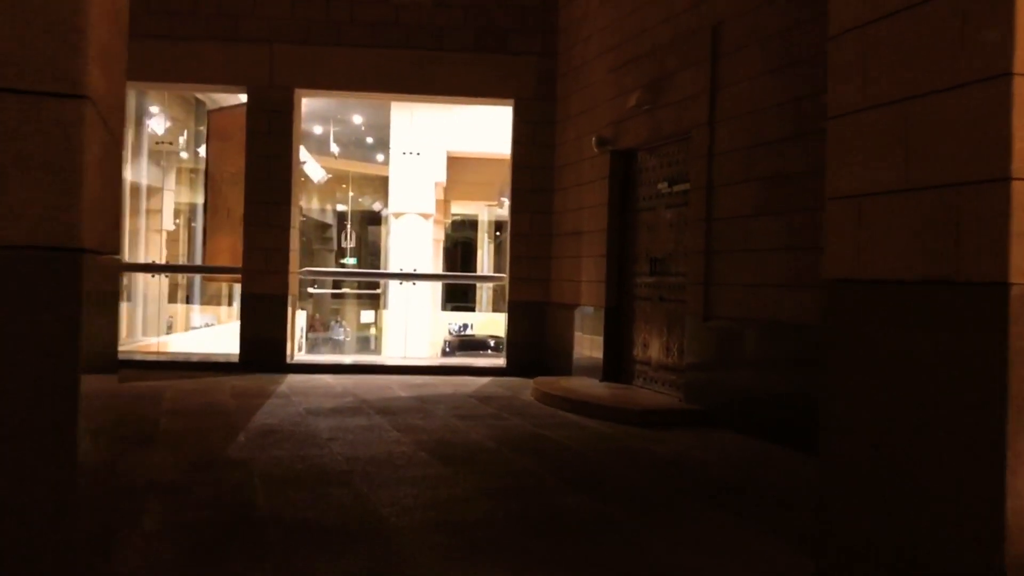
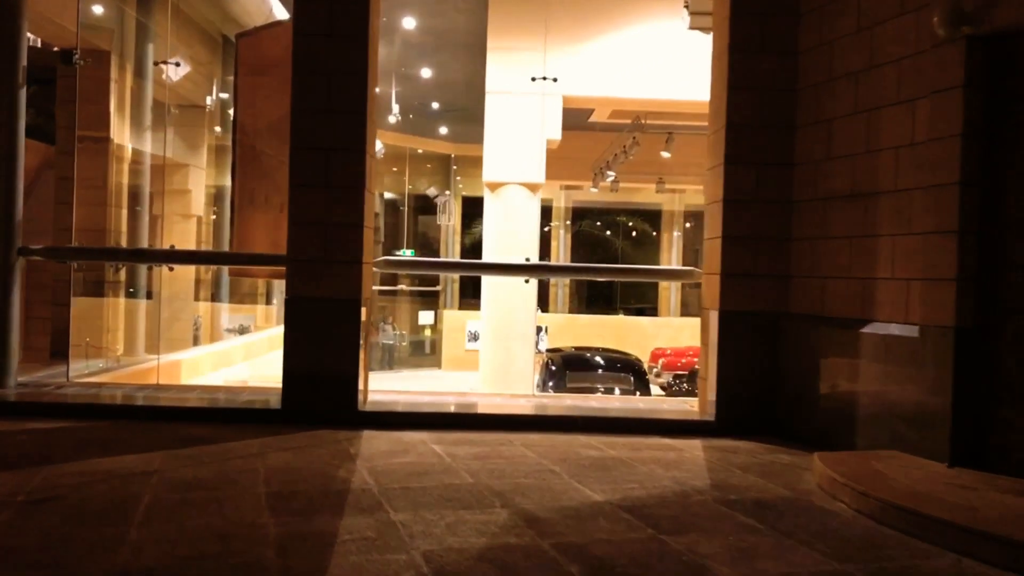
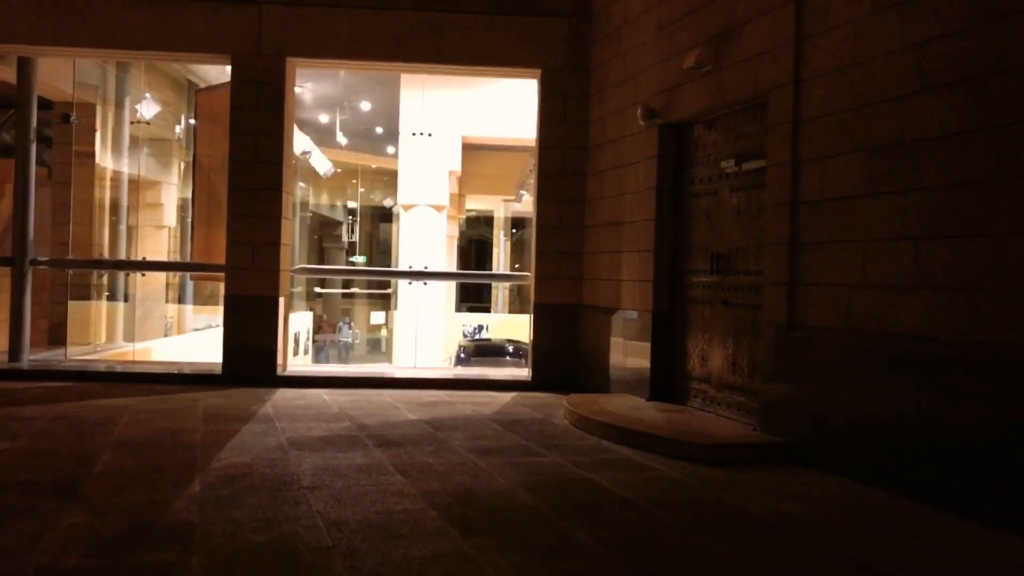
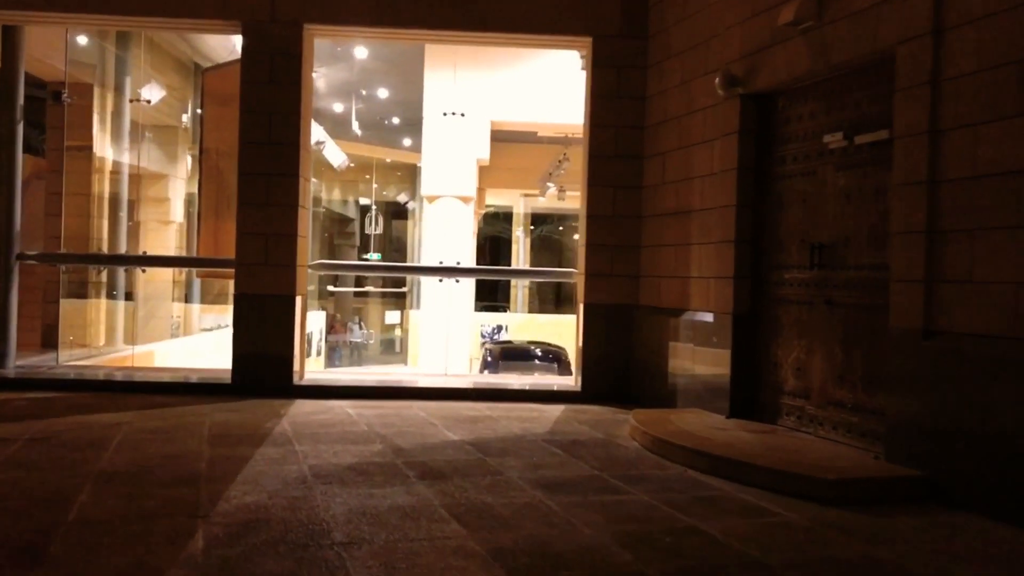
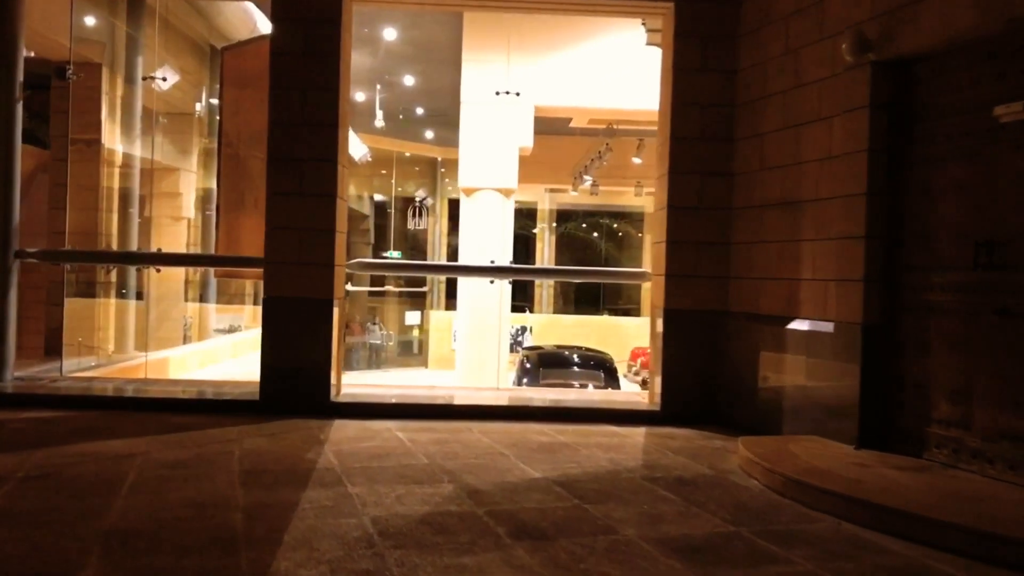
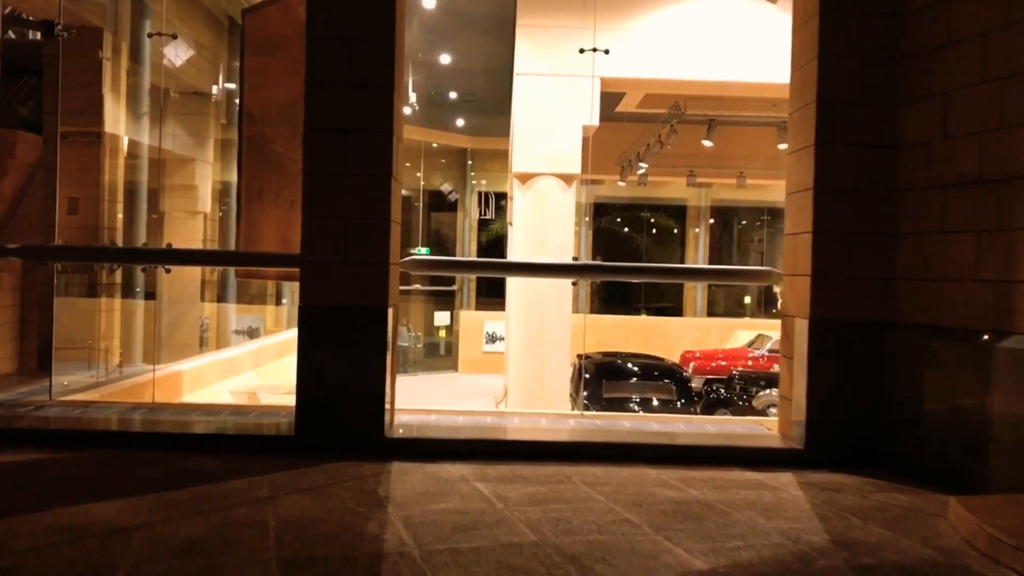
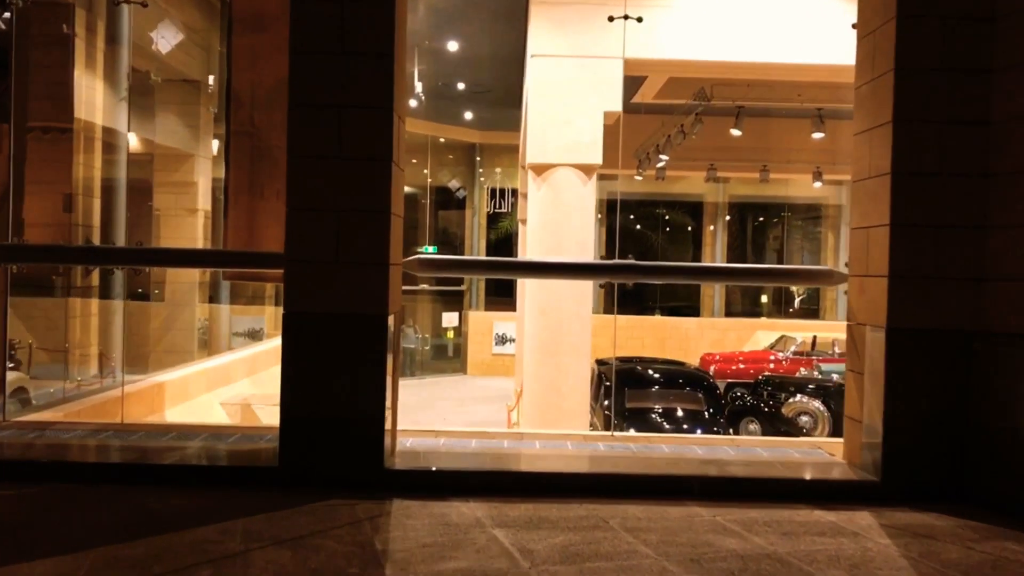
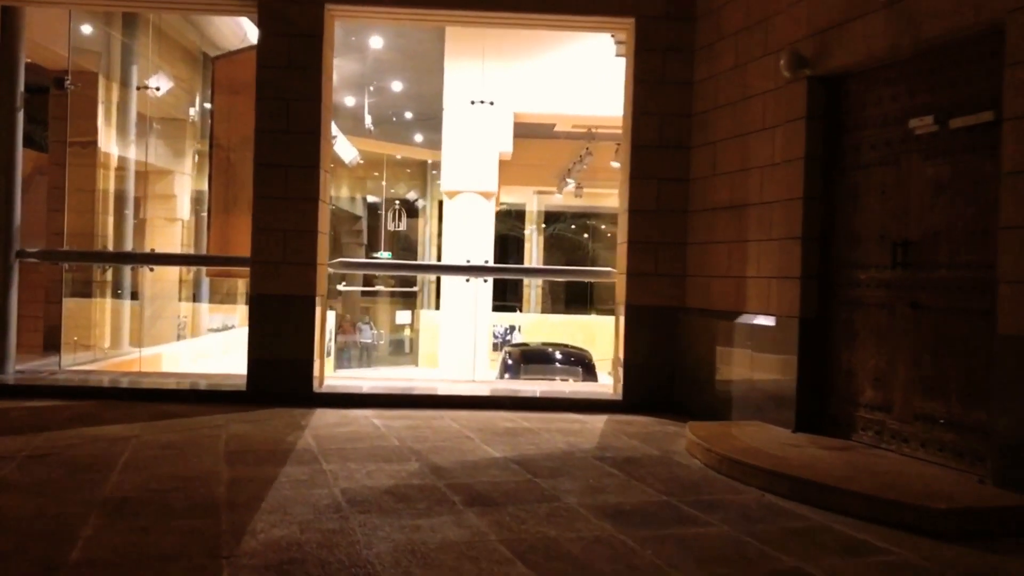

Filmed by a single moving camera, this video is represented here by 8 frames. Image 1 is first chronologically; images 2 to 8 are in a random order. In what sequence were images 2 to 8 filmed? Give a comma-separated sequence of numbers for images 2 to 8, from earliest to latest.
3, 4, 8, 5, 2, 6, 7
